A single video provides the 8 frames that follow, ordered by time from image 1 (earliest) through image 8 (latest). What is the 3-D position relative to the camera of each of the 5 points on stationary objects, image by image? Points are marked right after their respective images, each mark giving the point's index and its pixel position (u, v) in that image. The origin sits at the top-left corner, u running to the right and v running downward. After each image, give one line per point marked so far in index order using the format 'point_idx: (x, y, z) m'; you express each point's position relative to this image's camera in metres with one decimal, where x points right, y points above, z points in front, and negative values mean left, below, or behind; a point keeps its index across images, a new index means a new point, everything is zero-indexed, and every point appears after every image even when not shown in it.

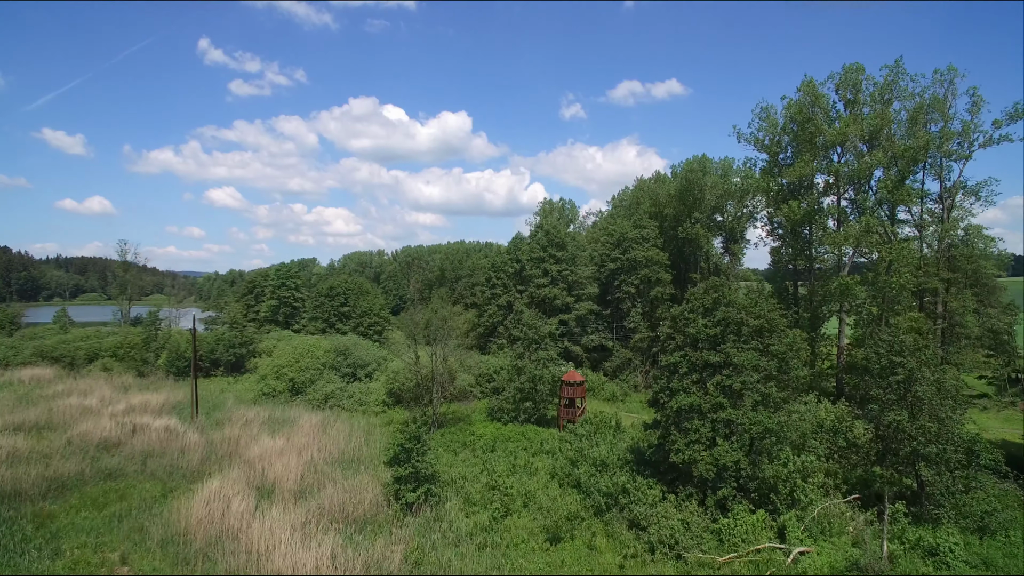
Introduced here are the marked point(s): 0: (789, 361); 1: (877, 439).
0: (+8.6, -2.3, +15.7) m
1: (+11.0, -4.5, +15.2) m
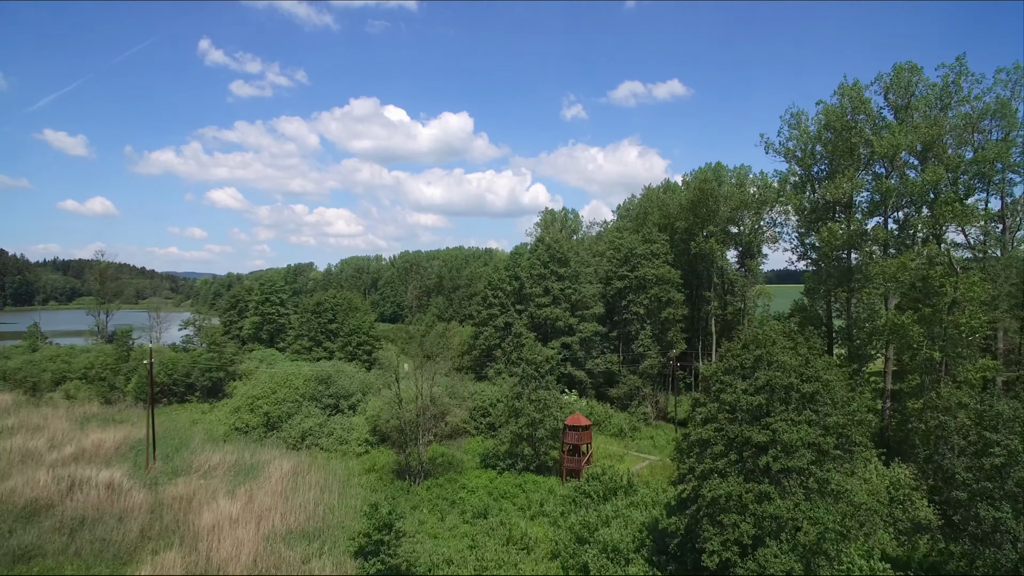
0: (+8.4, -3.6, +12.7) m
1: (+10.8, -5.9, +12.2) m
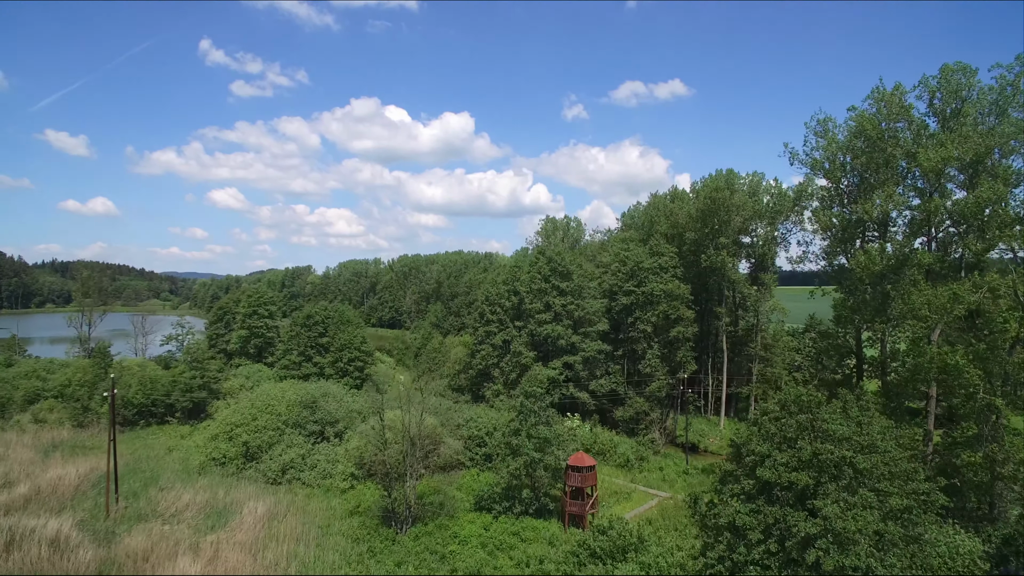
0: (+8.3, -4.7, +10.6) m
1: (+10.7, -6.9, +10.1) m
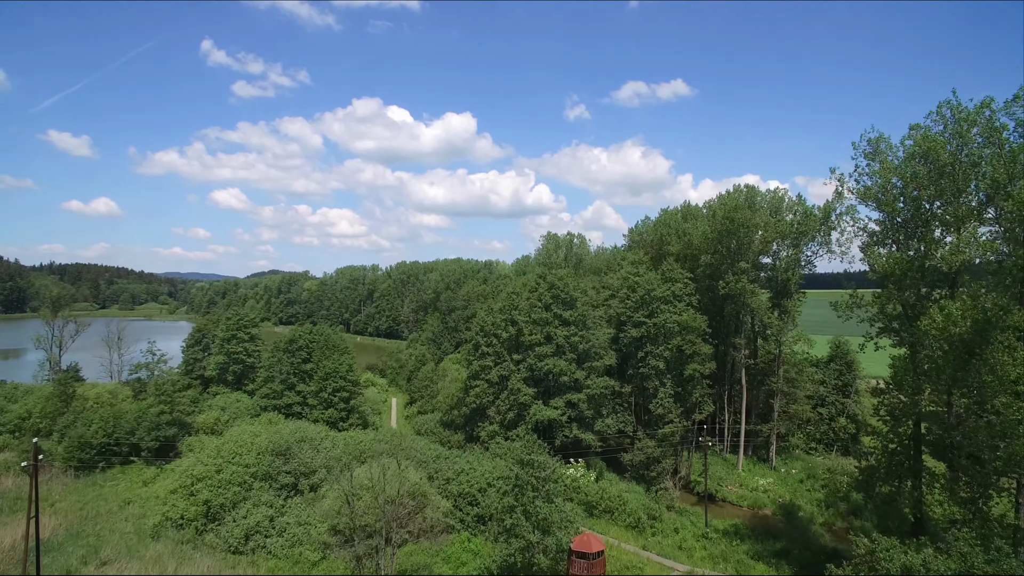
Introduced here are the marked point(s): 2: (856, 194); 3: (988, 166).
0: (+8.1, -6.4, +7.4) m
1: (+10.4, -8.7, +6.9) m
2: (+12.3, +3.4, +18.1) m
3: (+13.7, +3.5, +14.8) m
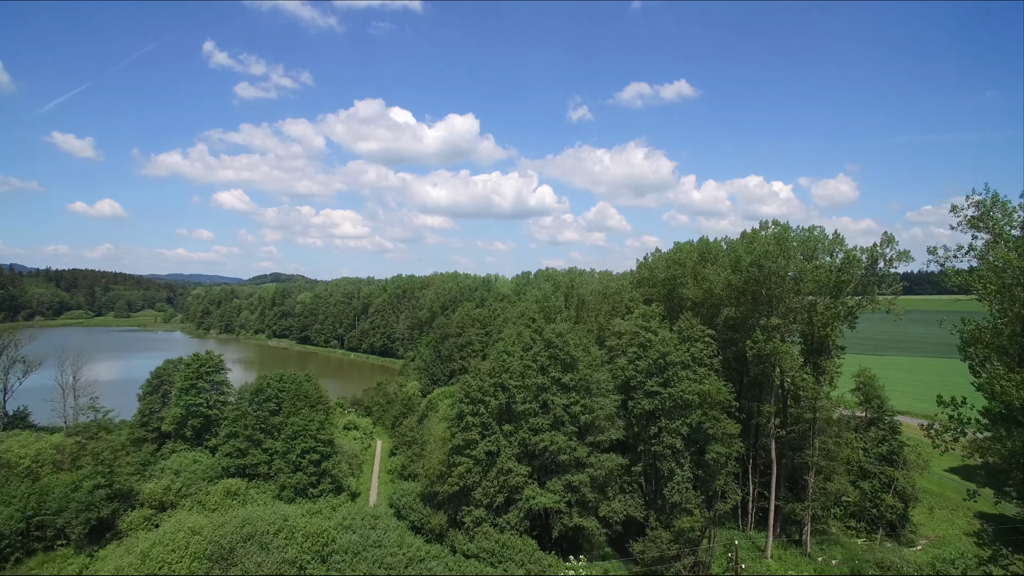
0: (+7.4, -9.4, +2.9) m
1: (+9.8, -11.7, +2.3) m
2: (+11.7, +0.3, +13.6) m
3: (+13.1, +0.4, +10.2) m
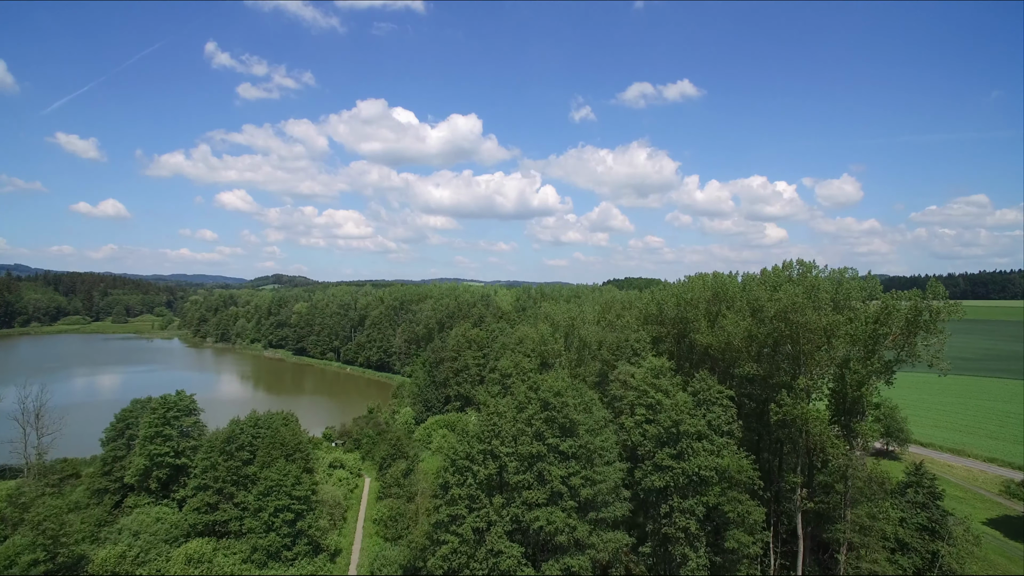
0: (+6.9, -11.9, -0.2) m
1: (+9.2, -14.2, -0.8) m
2: (+11.3, -2.2, +10.5) m
3: (+12.6, -2.1, +7.1) m
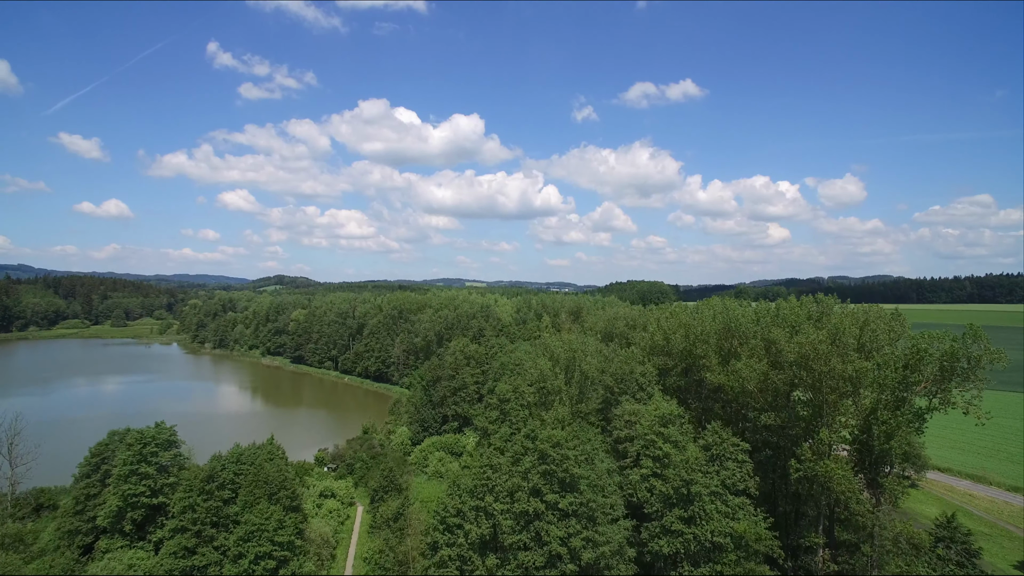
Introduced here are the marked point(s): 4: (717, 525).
0: (+6.6, -13.7, -2.2) m
1: (+8.9, -16.0, -2.7) m
2: (+11.0, -3.9, +8.5) m
3: (+12.3, -3.8, +5.1) m
4: (+7.6, -8.8, +19.0) m
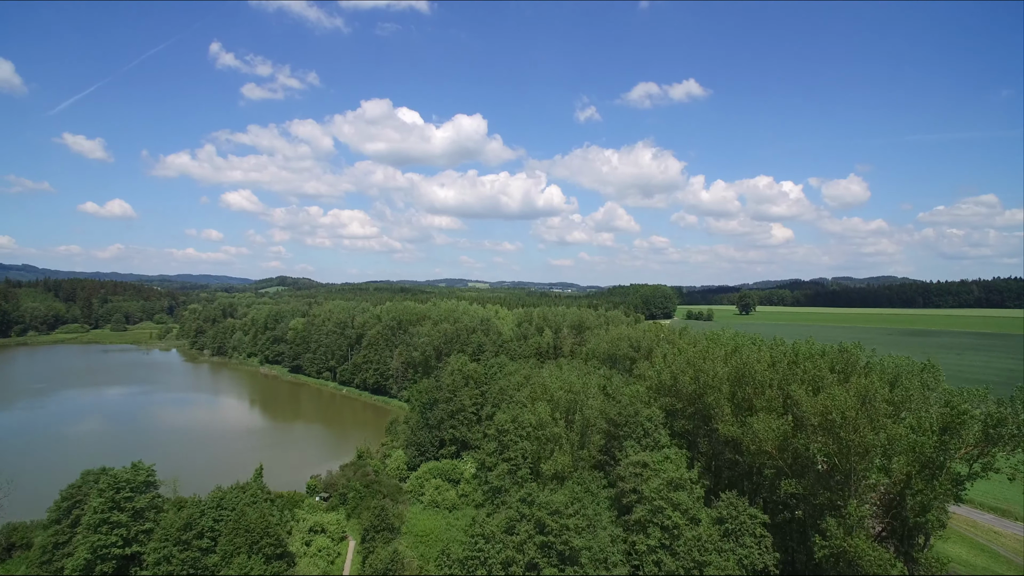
0: (+6.3, -15.8, -4.1) m
1: (+8.6, -18.0, -4.7) m
2: (+10.8, -6.0, +6.5) m
3: (+12.1, -5.9, +3.1) m
4: (+7.4, -10.9, +17.0) m
